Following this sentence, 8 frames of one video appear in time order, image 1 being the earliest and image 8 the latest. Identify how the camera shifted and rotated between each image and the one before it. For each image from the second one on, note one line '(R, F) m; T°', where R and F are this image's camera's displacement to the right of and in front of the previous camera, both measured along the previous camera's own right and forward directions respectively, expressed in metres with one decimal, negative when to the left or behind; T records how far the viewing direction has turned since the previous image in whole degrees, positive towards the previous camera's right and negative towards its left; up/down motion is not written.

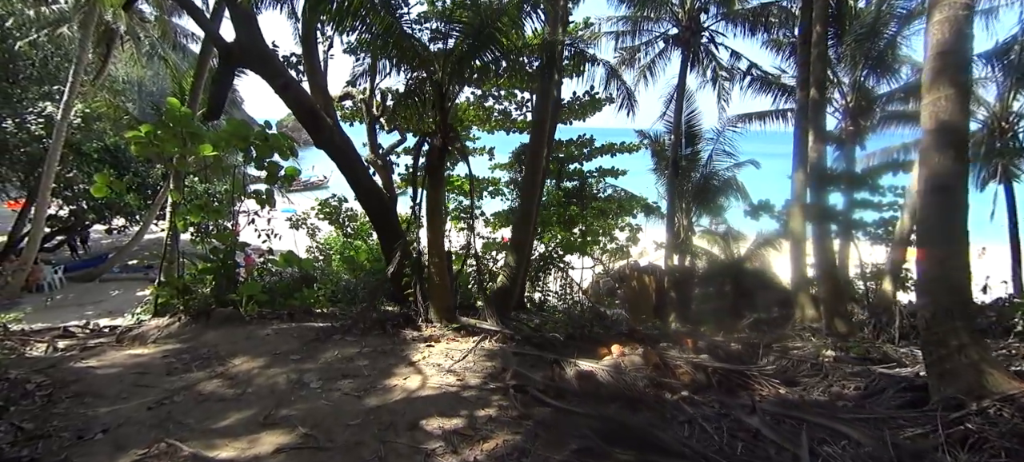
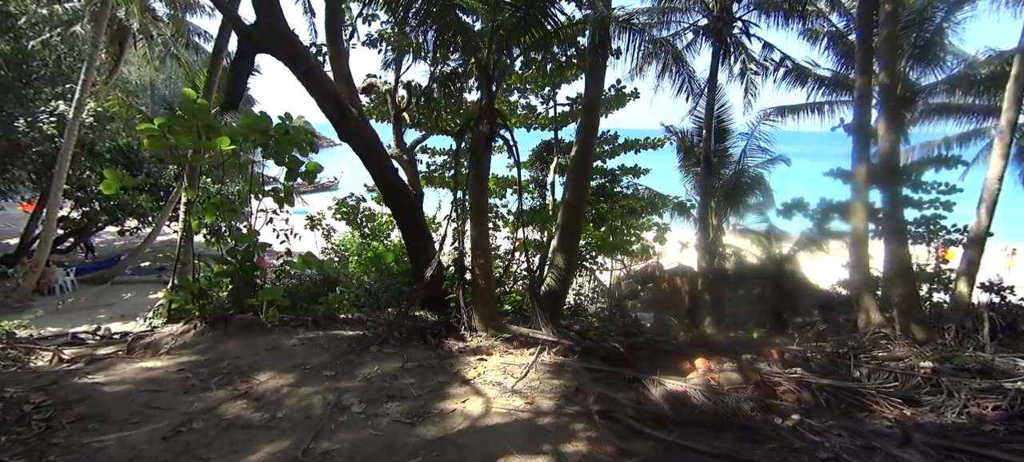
(-0.3, +0.4) m; -1°
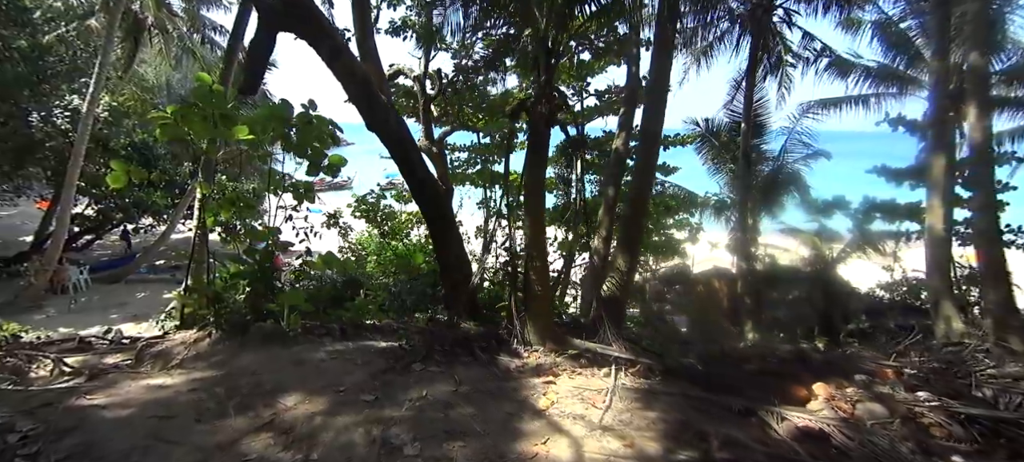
(-0.3, +0.4) m; -1°
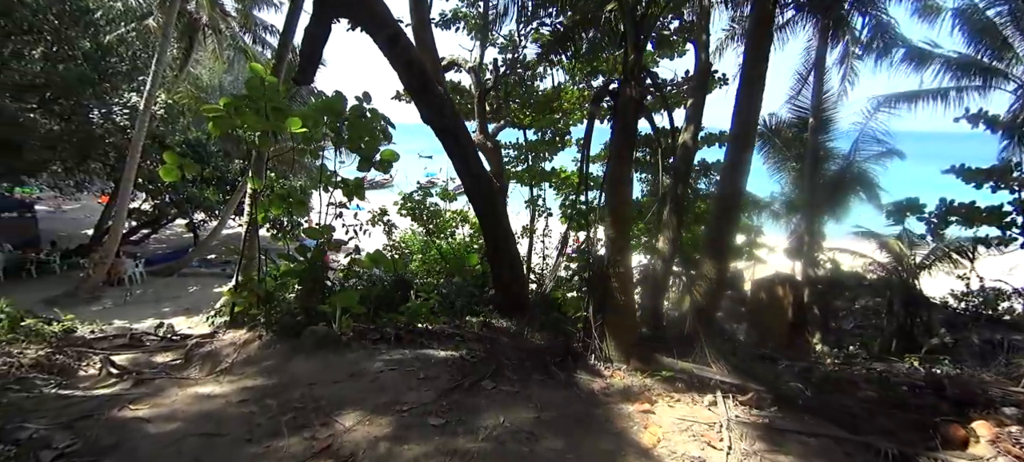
(-0.2, +0.3) m; -4°
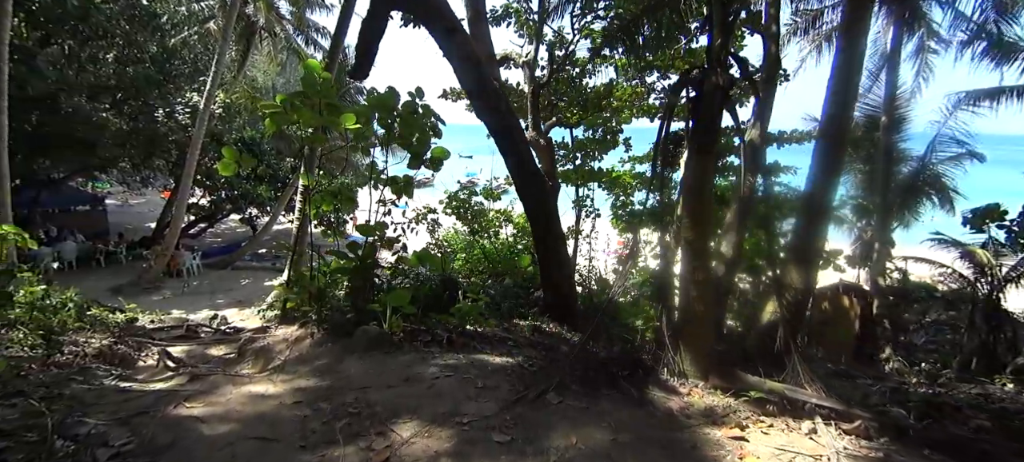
(-0.1, +0.2) m; -5°
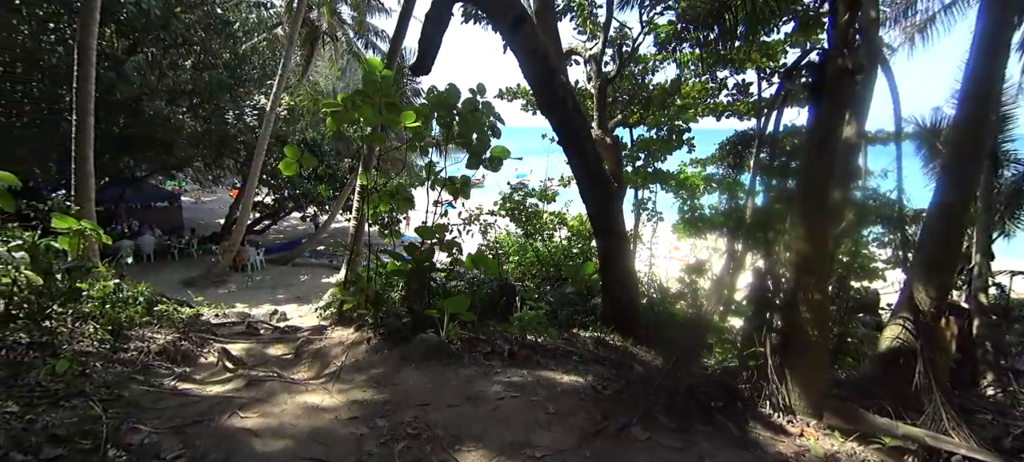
(-0.1, +0.2) m; -6°
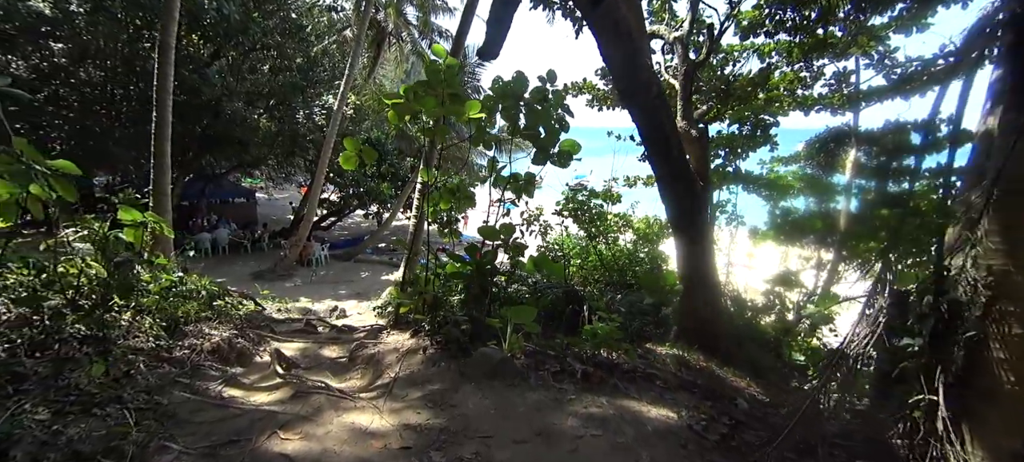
(-0.1, +0.3) m; -7°
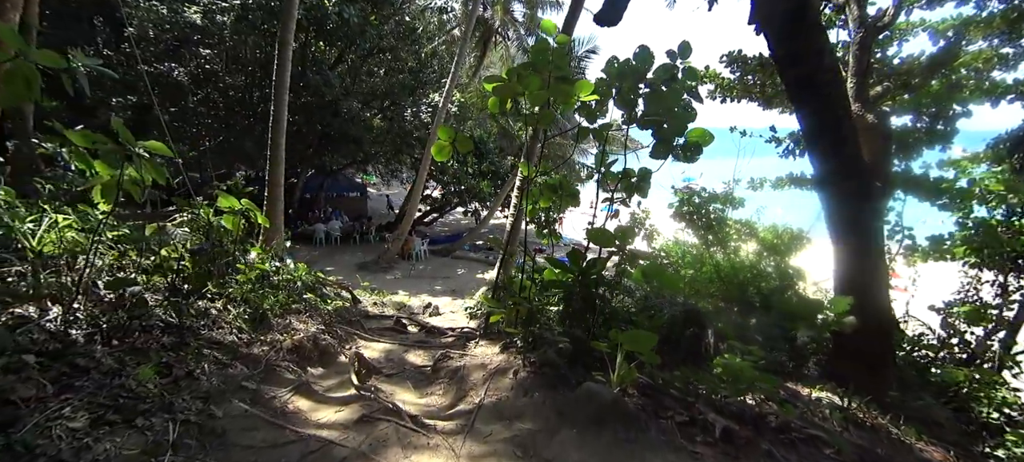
(-0.1, +0.5) m; -12°
